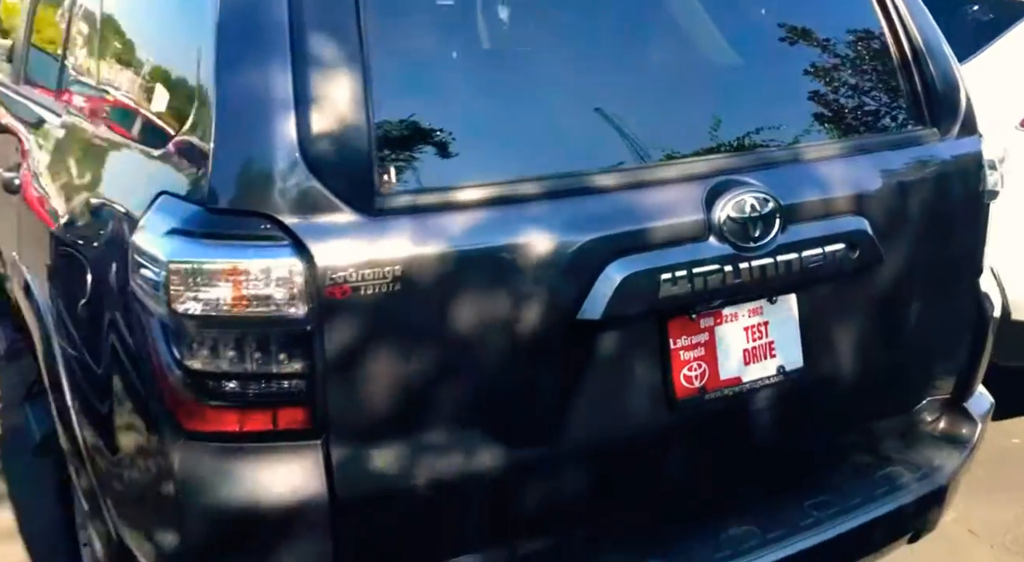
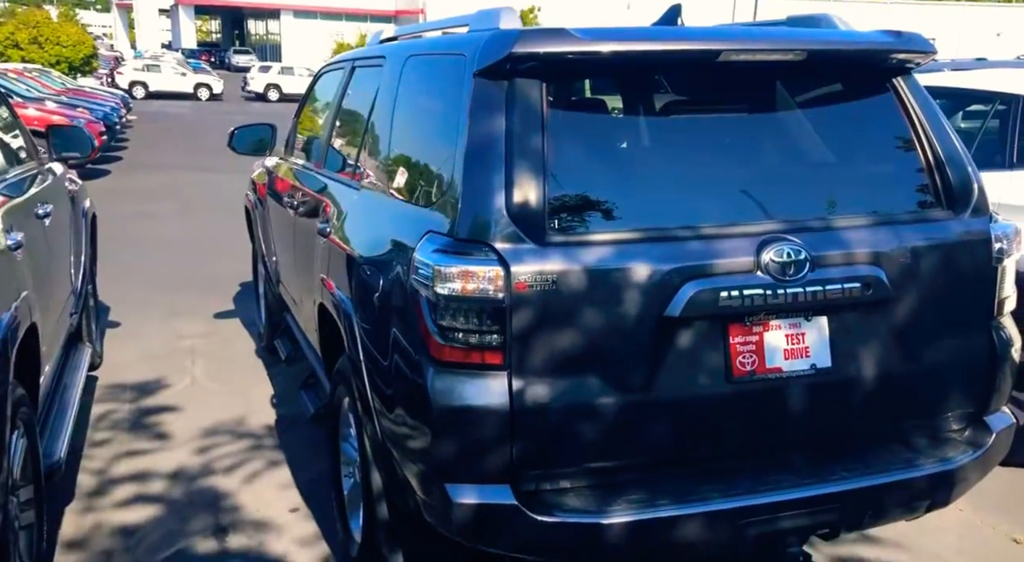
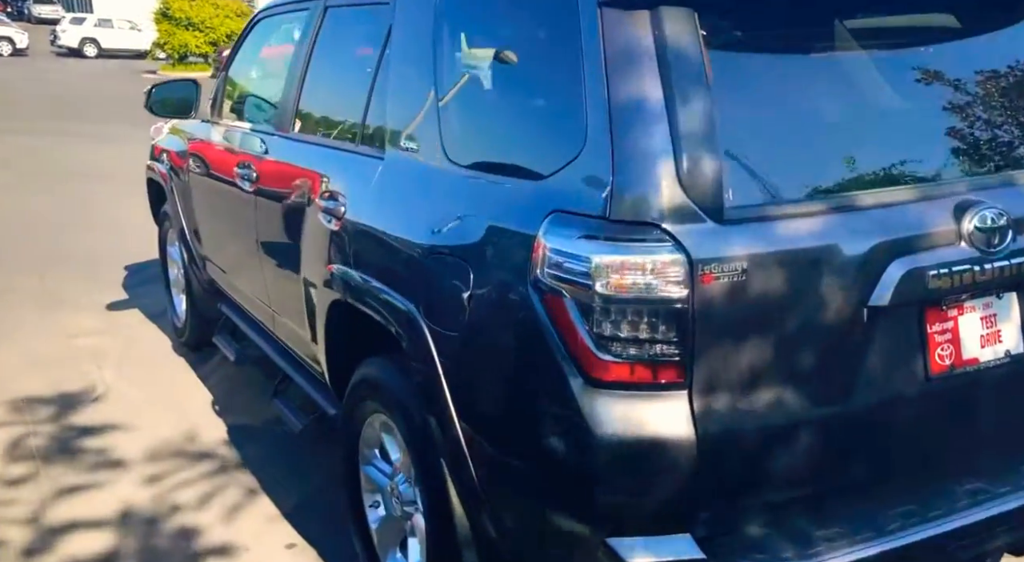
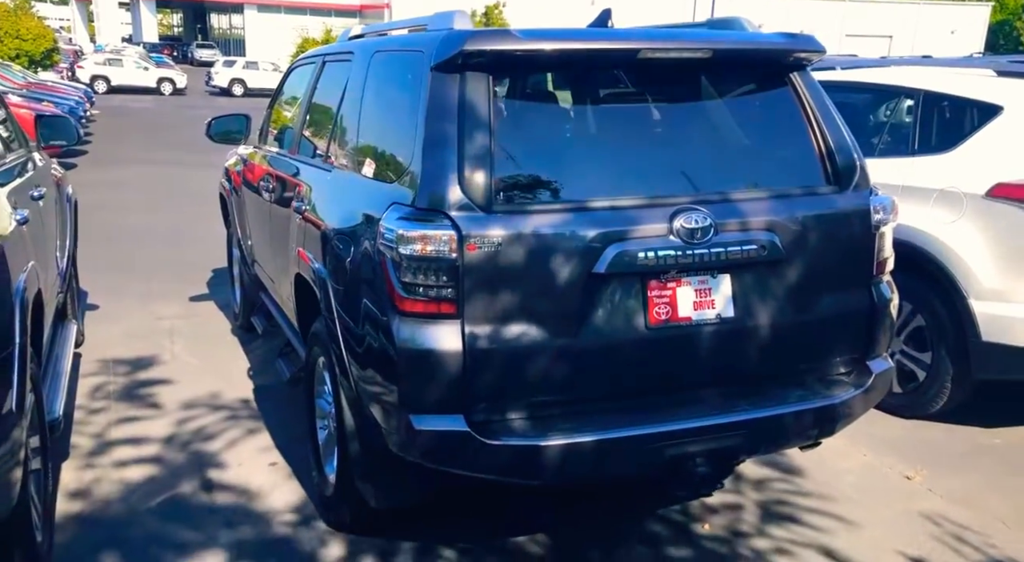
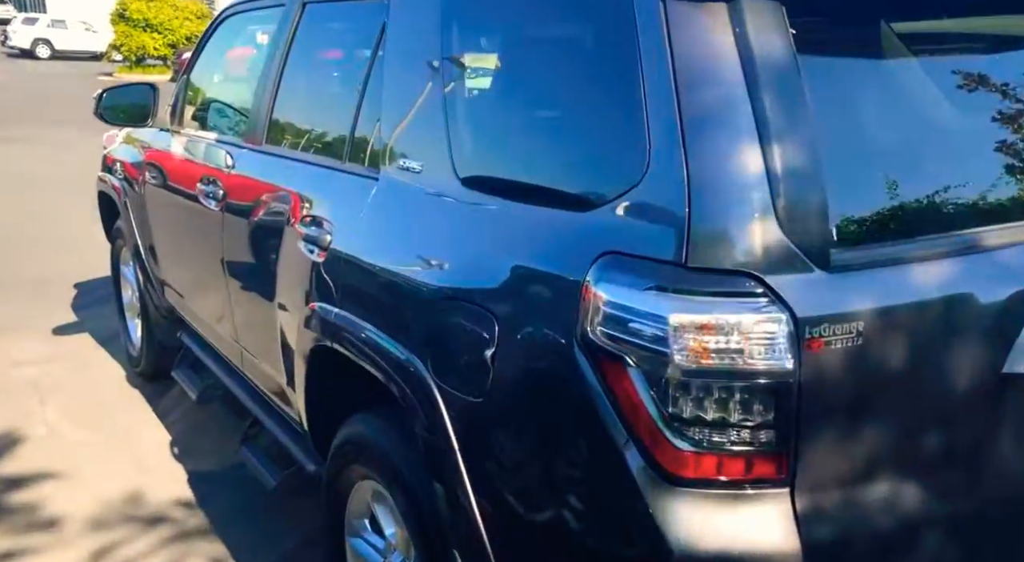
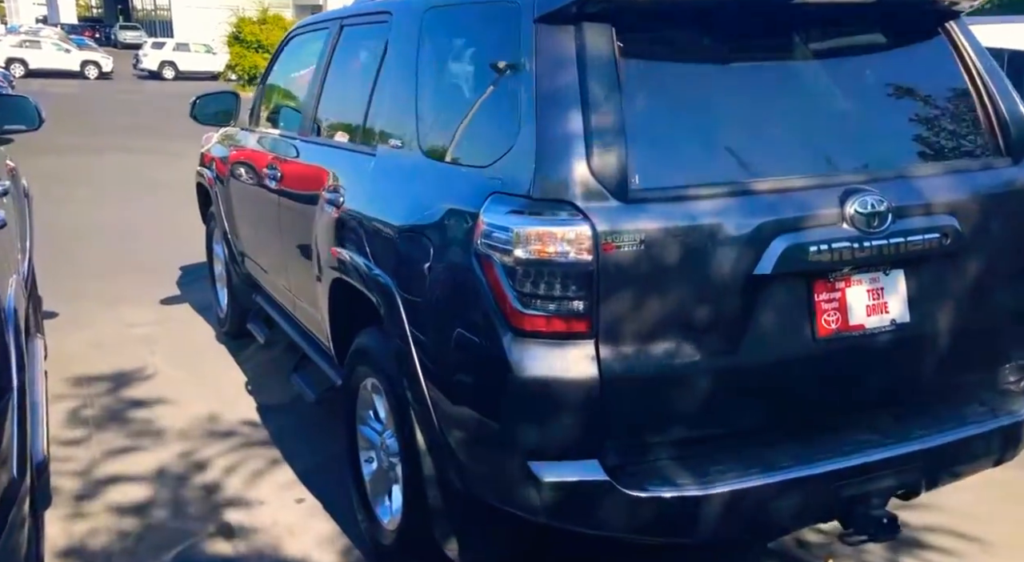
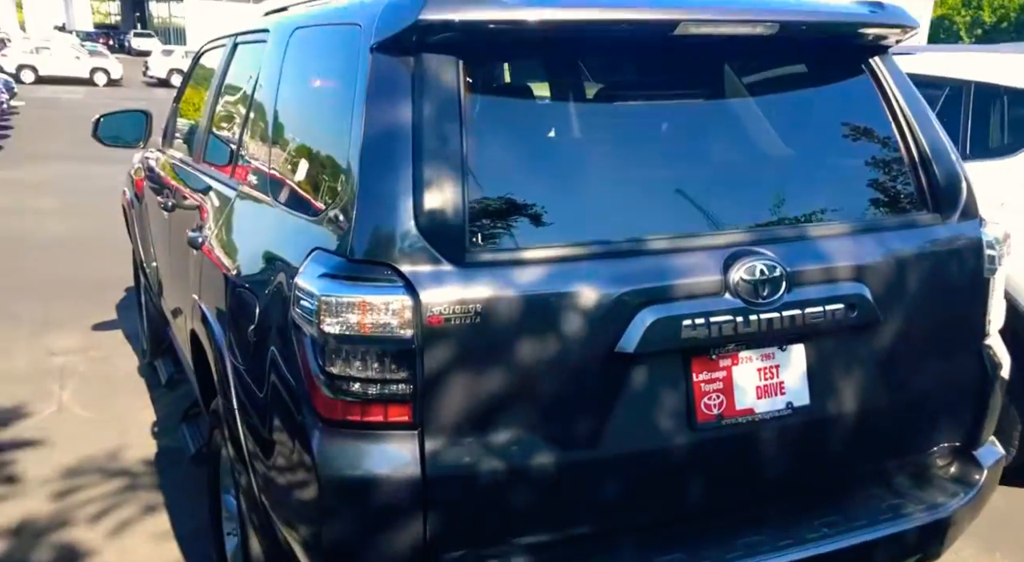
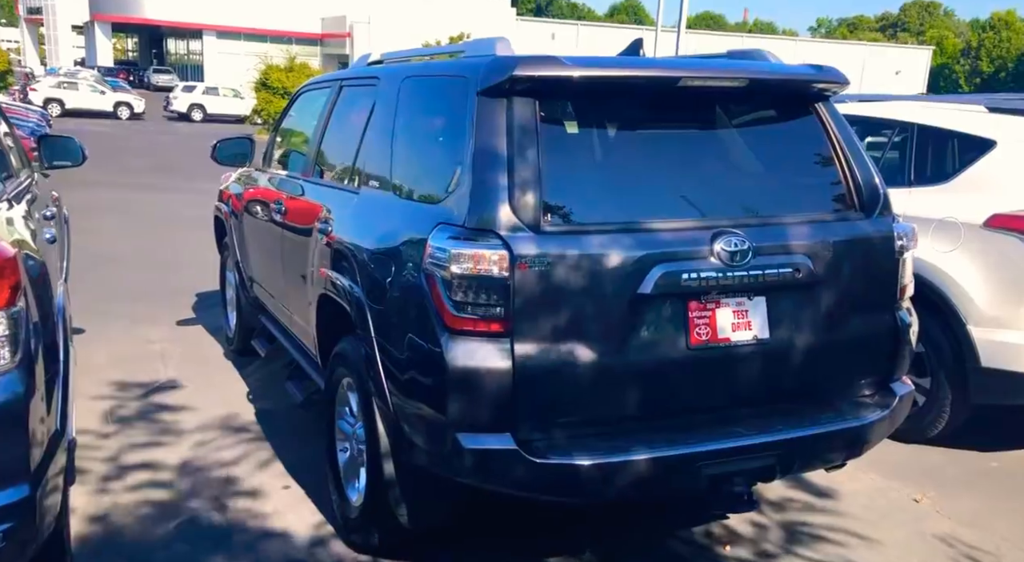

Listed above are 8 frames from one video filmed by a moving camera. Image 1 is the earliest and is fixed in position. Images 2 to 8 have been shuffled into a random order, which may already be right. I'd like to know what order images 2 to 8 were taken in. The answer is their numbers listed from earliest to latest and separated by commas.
7, 2, 4, 8, 6, 3, 5
